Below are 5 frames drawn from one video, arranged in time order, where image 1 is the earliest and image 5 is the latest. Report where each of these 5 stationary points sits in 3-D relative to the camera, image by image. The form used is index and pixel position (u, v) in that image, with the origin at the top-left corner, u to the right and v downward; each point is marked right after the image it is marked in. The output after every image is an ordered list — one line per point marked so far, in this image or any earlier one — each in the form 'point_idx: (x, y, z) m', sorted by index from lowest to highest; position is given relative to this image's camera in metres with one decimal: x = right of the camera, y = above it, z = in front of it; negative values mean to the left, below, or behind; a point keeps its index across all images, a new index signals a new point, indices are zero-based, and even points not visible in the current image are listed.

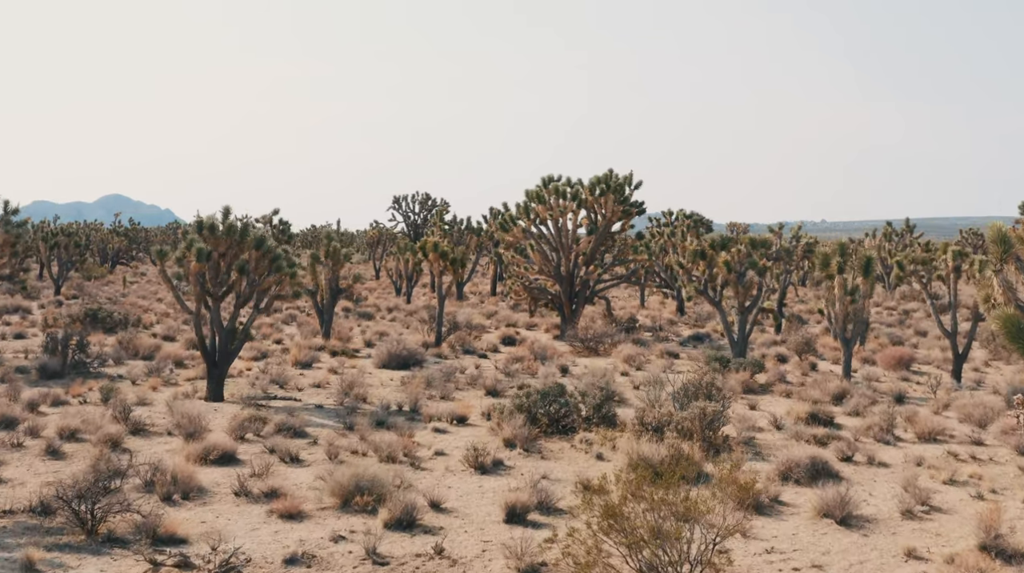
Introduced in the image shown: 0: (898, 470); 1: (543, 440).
0: (+5.6, -2.7, +16.8) m
1: (+0.5, -2.5, +18.3) m
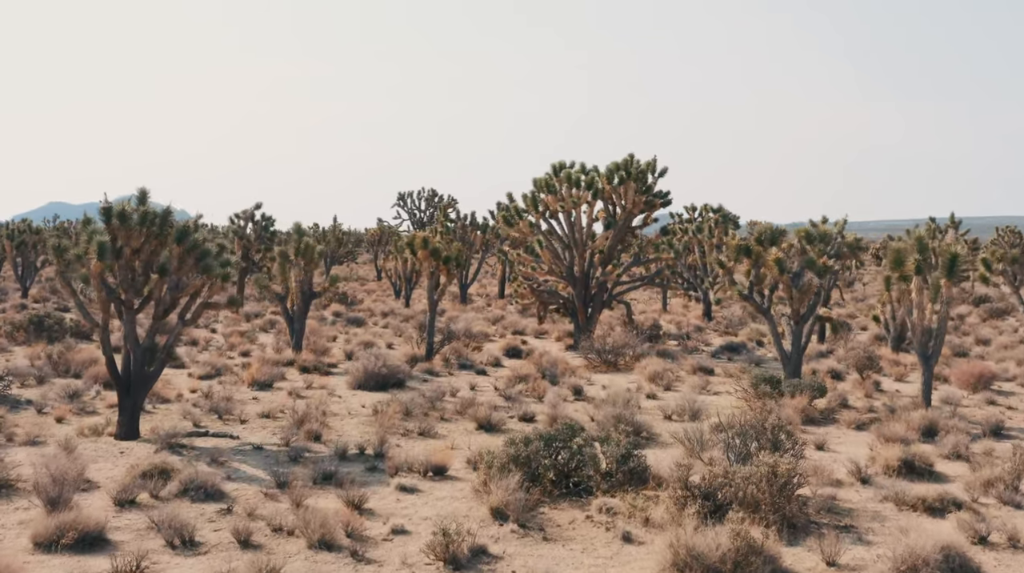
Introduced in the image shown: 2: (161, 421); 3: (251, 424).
0: (+5.5, -2.7, +11.5) m
1: (+0.4, -2.5, +13.0) m
2: (-5.8, -2.2, +19.0) m
3: (-4.3, -2.3, +19.0) m
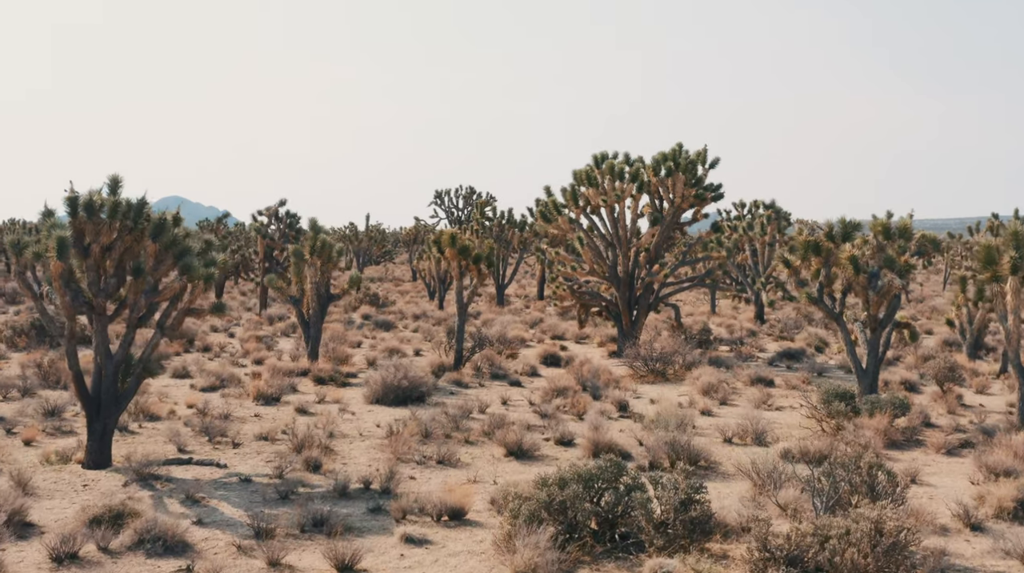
0: (+5.7, -2.8, +8.6) m
1: (+0.7, -2.6, +10.3) m
2: (-5.3, -2.3, +16.5) m
3: (-3.8, -2.3, +16.4) m
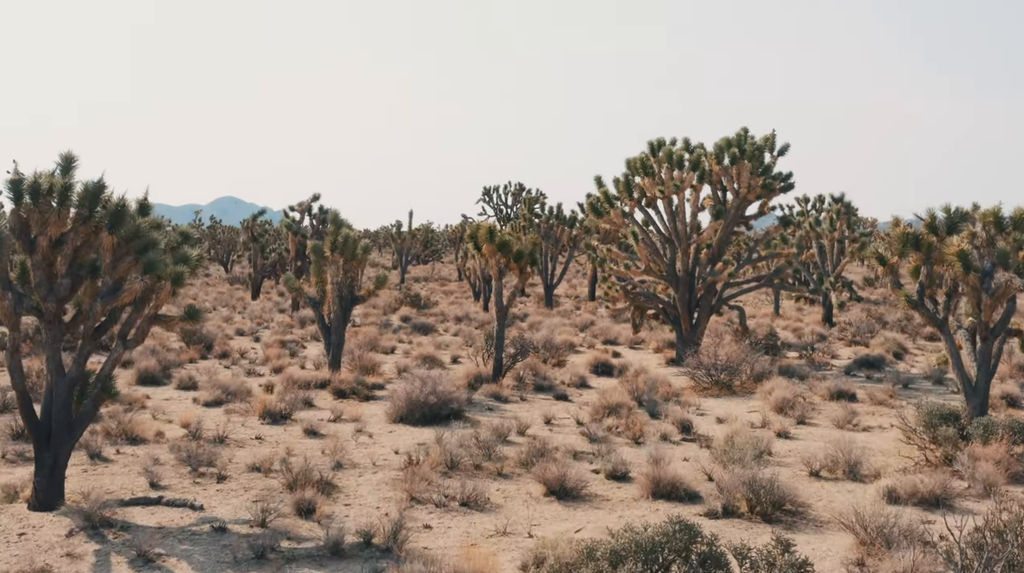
0: (+5.9, -2.8, +5.4) m
1: (+0.9, -2.6, +7.3) m
2: (-4.8, -2.3, +13.8) m
3: (-3.4, -2.3, +13.6) m
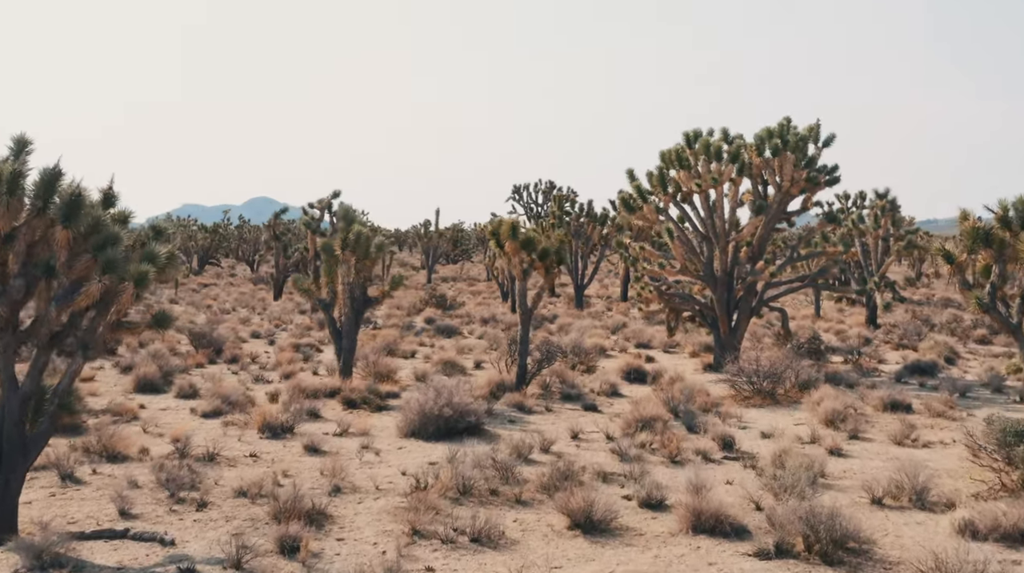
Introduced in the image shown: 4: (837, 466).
0: (+5.8, -2.8, +3.5) m
1: (+0.9, -2.6, +5.6) m
2: (-4.6, -2.3, +12.2) m
3: (-3.2, -2.4, +12.0) m
4: (+4.4, -2.4, +15.4) m
